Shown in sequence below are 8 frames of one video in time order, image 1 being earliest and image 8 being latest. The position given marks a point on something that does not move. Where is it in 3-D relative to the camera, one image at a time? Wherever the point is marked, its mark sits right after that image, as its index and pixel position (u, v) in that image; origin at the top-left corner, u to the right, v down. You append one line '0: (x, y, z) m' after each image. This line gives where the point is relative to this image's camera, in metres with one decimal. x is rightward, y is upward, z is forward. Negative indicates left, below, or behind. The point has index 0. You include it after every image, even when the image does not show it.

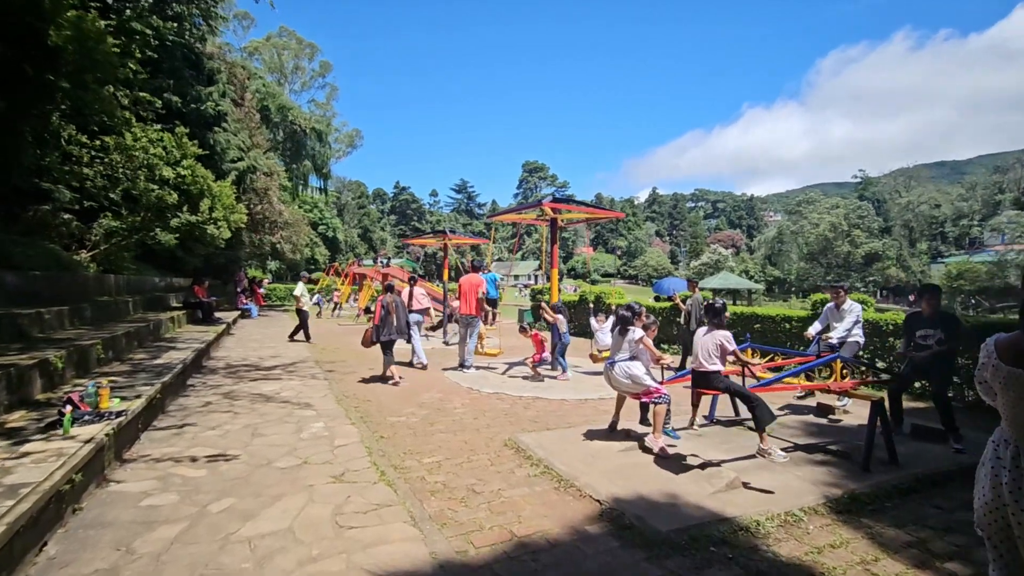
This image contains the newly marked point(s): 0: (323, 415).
0: (-2.4, -1.6, +6.3) m
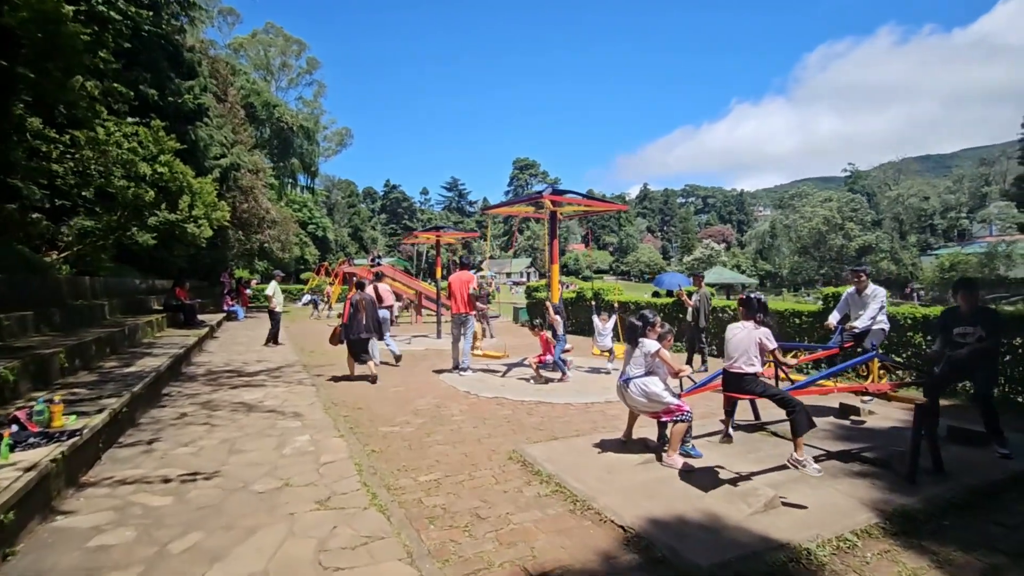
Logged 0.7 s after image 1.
0: (-2.3, -1.6, +5.8) m
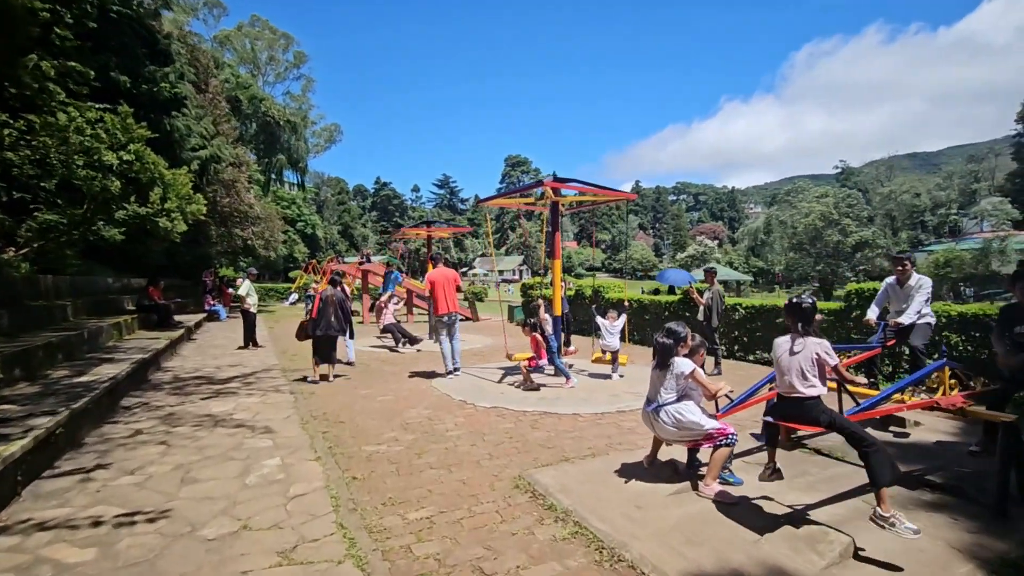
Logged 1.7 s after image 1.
0: (-2.3, -1.6, +5.0) m
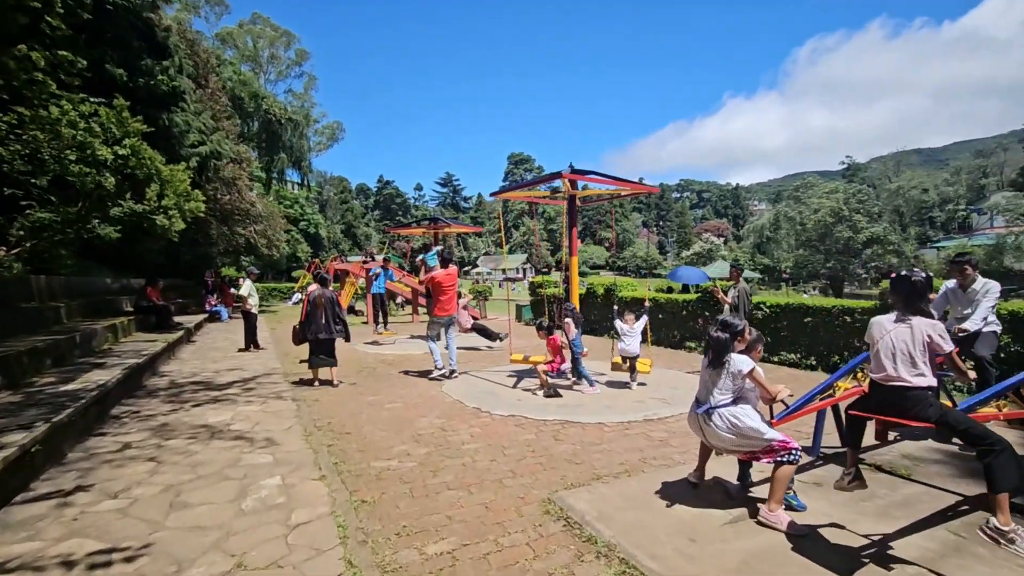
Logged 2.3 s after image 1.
0: (-2.1, -1.6, +4.6) m
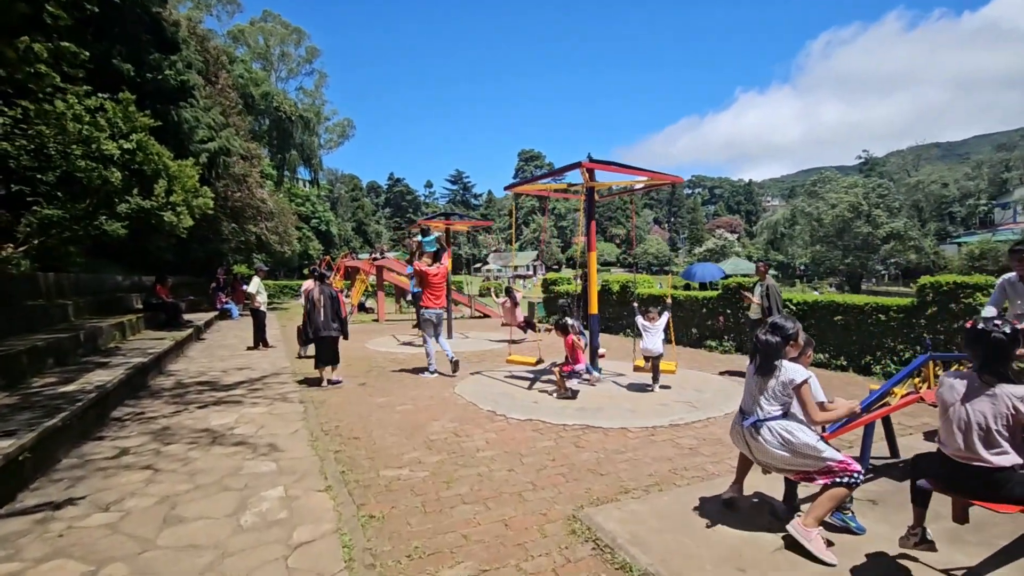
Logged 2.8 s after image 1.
0: (-1.9, -1.6, +4.3) m
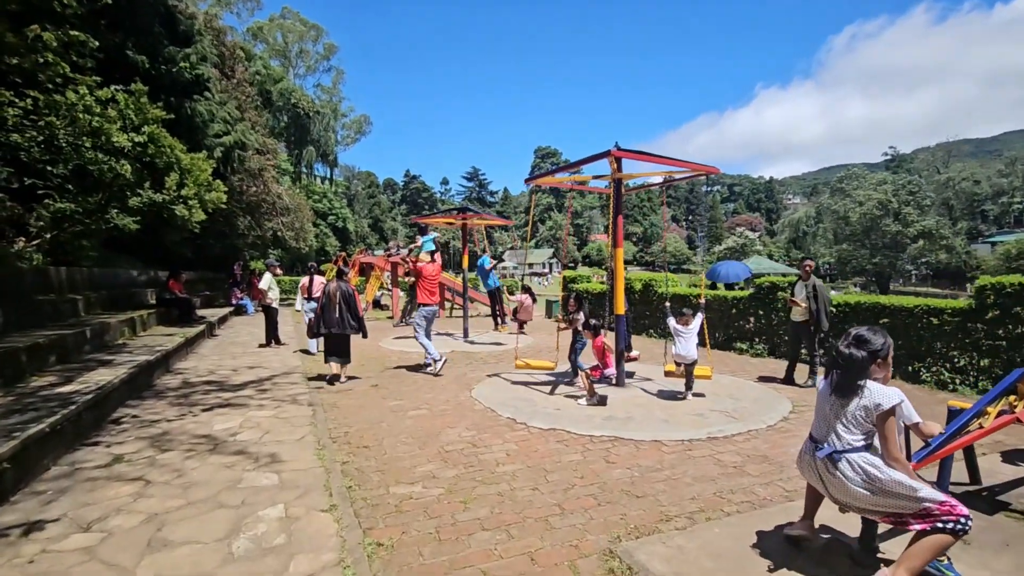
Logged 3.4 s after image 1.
0: (-1.7, -1.5, +3.9) m
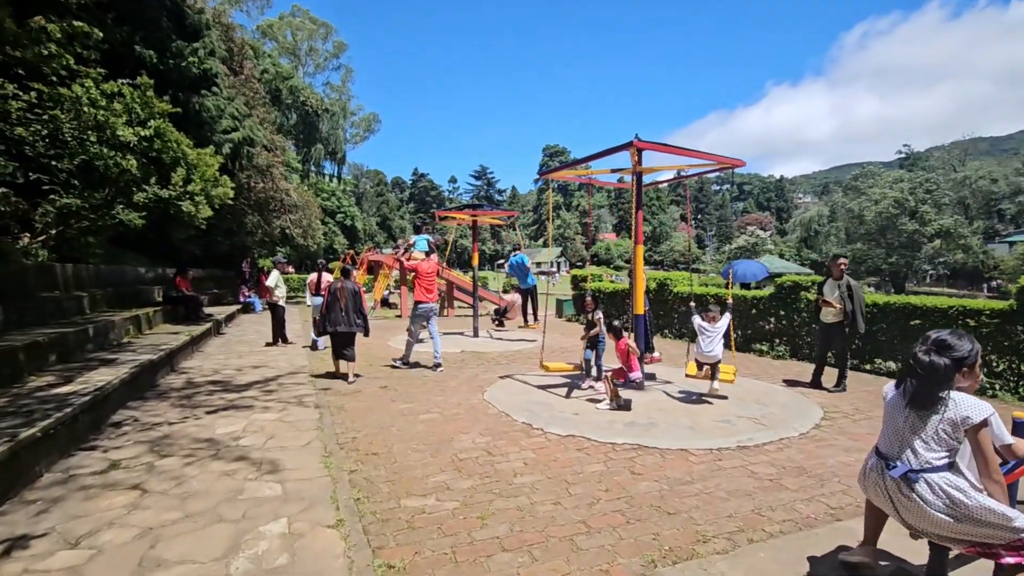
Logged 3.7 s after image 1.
0: (-1.6, -1.5, +3.6) m
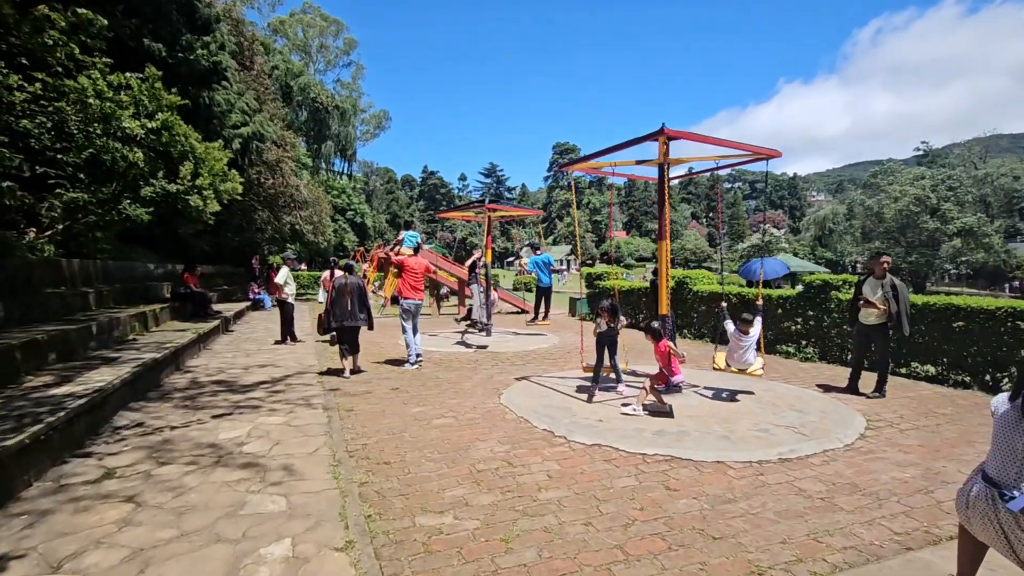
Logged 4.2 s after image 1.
0: (-1.4, -1.5, +3.3) m
